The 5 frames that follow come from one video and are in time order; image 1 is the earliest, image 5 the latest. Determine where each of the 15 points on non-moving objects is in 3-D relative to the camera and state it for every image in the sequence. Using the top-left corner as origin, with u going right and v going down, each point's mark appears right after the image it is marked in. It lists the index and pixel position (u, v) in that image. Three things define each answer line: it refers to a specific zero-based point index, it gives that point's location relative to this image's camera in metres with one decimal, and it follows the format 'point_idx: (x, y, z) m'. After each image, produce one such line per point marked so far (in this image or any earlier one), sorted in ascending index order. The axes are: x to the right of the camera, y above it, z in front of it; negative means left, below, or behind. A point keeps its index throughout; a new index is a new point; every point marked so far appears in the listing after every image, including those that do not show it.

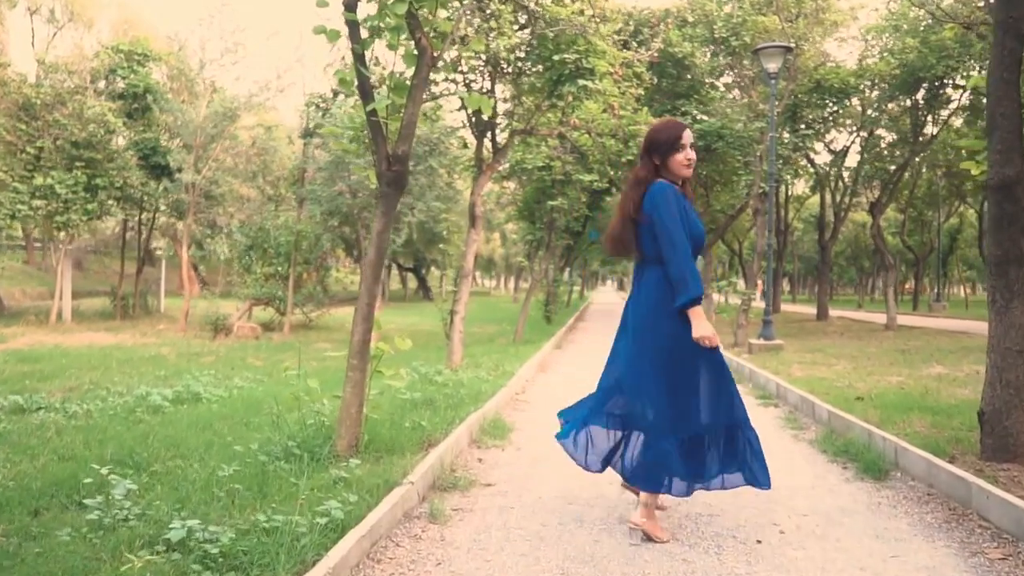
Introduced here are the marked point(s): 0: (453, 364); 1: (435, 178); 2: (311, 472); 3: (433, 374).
0: (-0.8, -1.0, +12.8) m
1: (-1.7, +2.4, +19.9) m
2: (-1.2, -1.1, +5.5) m
3: (-0.9, -1.0, +10.6) m
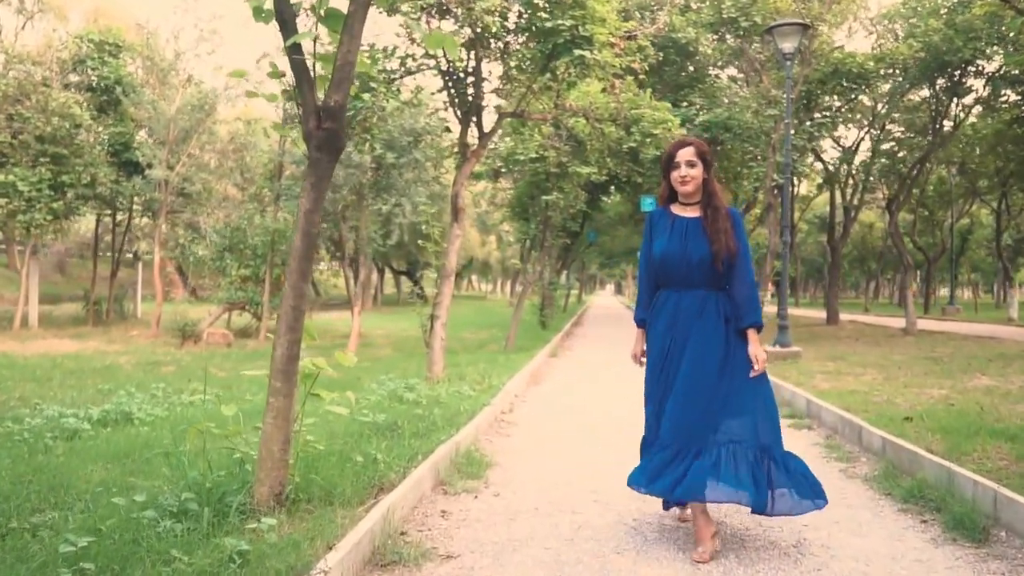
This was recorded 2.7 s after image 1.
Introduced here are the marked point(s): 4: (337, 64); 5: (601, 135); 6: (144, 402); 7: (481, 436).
0: (-0.9, -1.1, +11.3) m
1: (-1.8, +2.3, +18.4) m
2: (-1.3, -1.1, +4.0) m
3: (-1.1, -1.0, +9.1) m
4: (-0.8, +1.1, +4.4) m
5: (+1.3, +2.2, +13.6) m
6: (-3.9, -1.2, +9.8) m
7: (-0.2, -1.2, +7.3) m
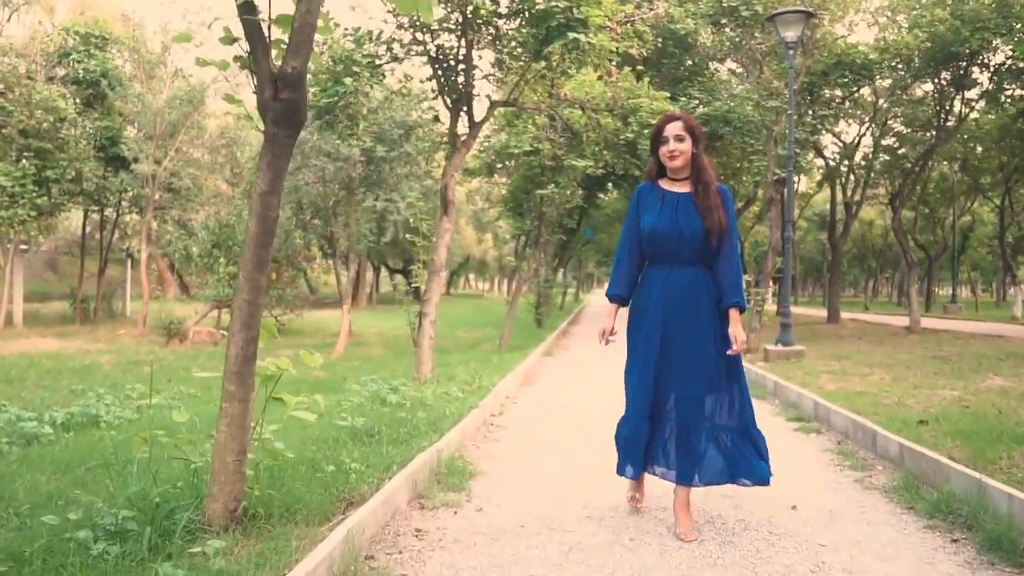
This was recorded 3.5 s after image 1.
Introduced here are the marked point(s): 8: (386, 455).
0: (-1.0, -1.0, +10.8) m
1: (-1.9, +2.4, +17.9) m
2: (-1.4, -1.0, +3.5) m
3: (-1.2, -0.9, +8.6) m
4: (-0.9, +1.1, +3.9) m
5: (+1.2, +2.3, +13.1) m
6: (-4.0, -1.2, +9.3) m
7: (-0.3, -1.1, +6.8) m
8: (-0.8, -1.0, +5.6) m
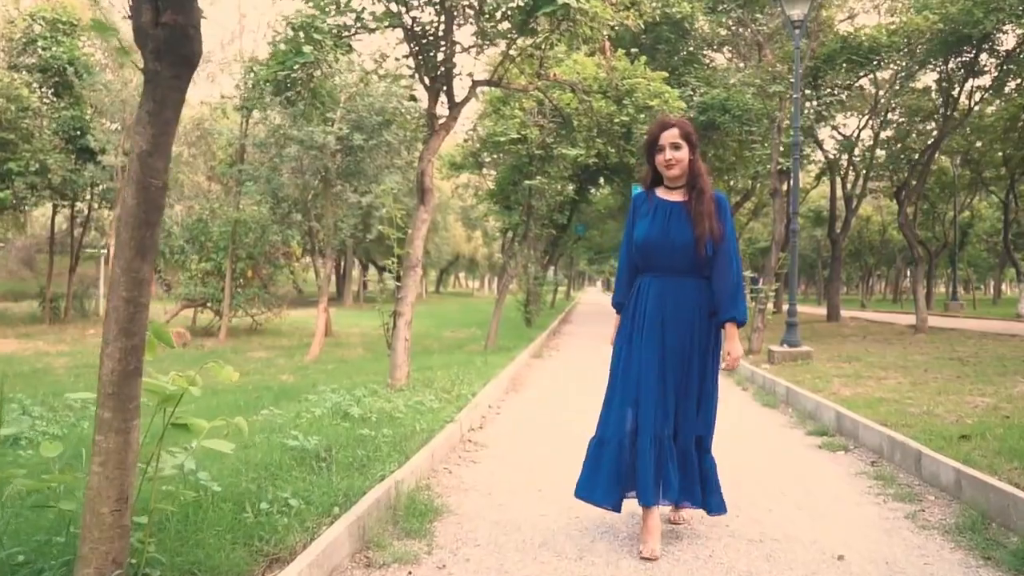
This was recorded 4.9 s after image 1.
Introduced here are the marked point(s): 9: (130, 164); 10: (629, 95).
0: (-1.2, -1.0, +9.7) m
1: (-2.2, +2.4, +16.8) m
2: (-1.5, -1.0, +2.4) m
3: (-1.3, -0.9, +7.6) m
4: (-1.0, +1.1, +2.8) m
5: (+1.0, +2.3, +12.1) m
6: (-4.1, -1.1, +8.2) m
7: (-0.5, -1.1, +5.8) m
8: (-0.9, -1.0, +4.6) m
9: (-1.2, +0.4, +3.0) m
10: (+1.5, +2.5, +11.9) m
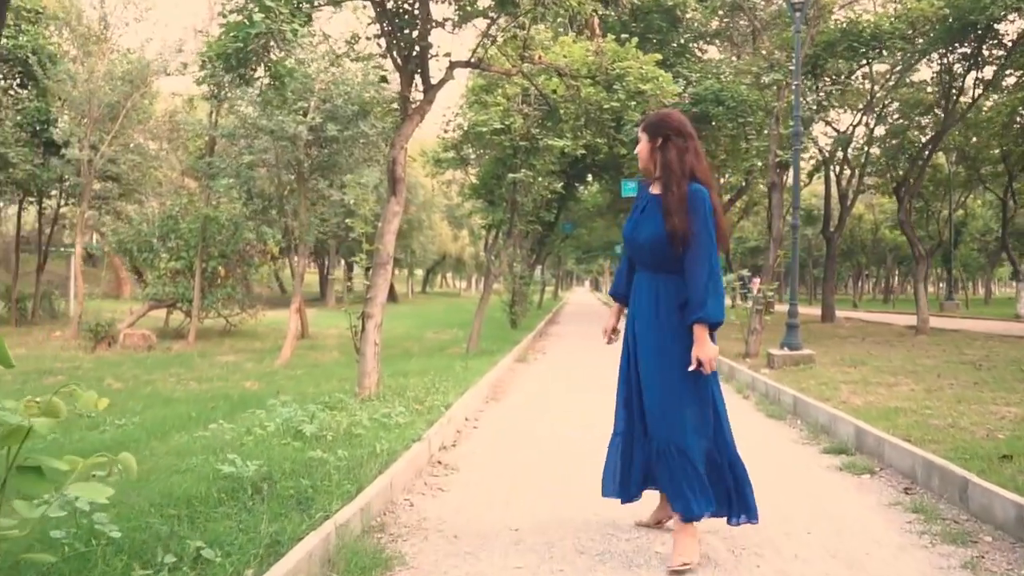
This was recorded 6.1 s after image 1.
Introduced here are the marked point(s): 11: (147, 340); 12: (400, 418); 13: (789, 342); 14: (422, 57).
0: (-1.4, -1.0, +8.9) m
1: (-2.5, +2.4, +15.9) m
2: (-1.6, -1.0, +1.5) m
3: (-1.5, -0.9, +6.7) m
4: (-1.1, +1.1, +2.0) m
5: (+0.8, +2.3, +11.2) m
6: (-4.3, -1.1, +7.3) m
7: (-0.6, -1.1, +4.9) m
8: (-1.0, -1.0, +3.7) m
9: (-1.3, +0.4, +2.1) m
10: (+1.3, +2.5, +11.0) m
11: (-6.7, -1.0, +17.1) m
12: (-0.8, -1.0, +7.0) m
13: (+3.8, -0.7, +12.8) m
14: (-1.0, +2.5, +9.9) m
